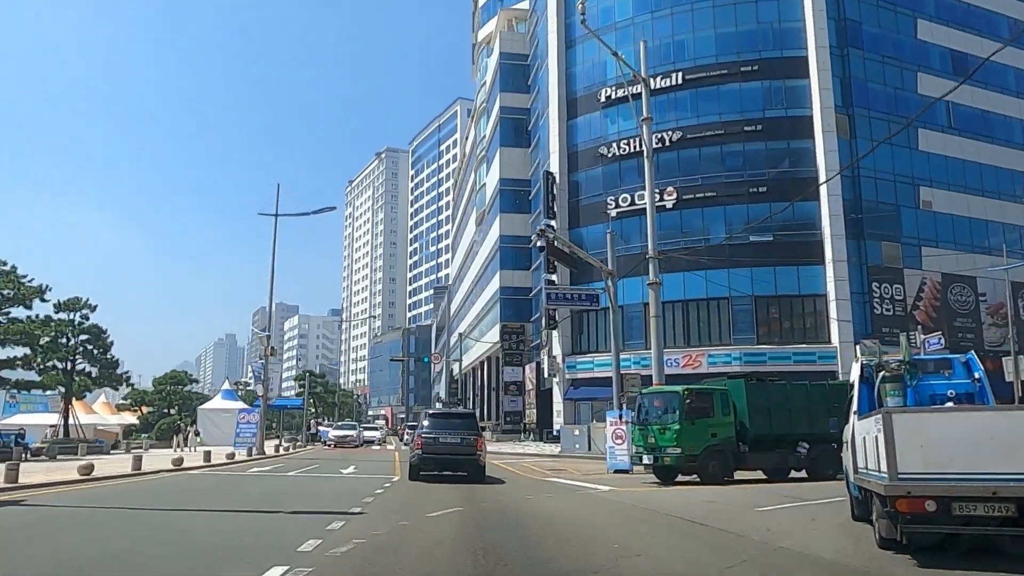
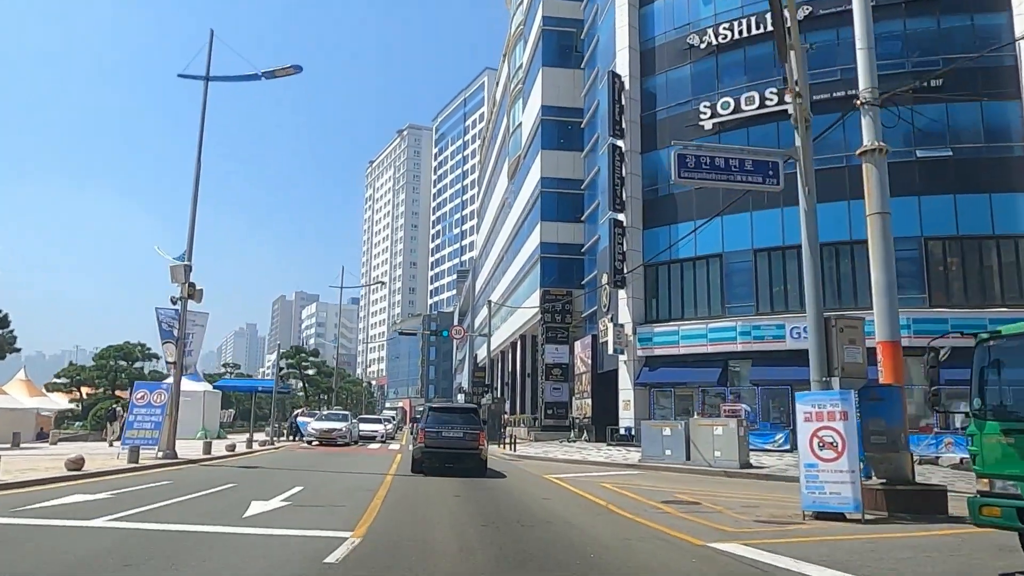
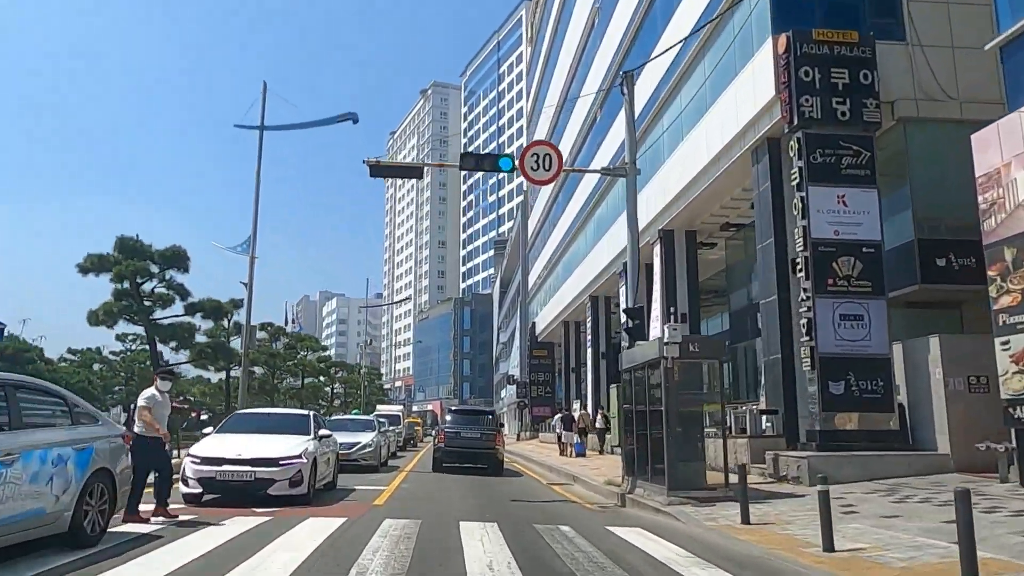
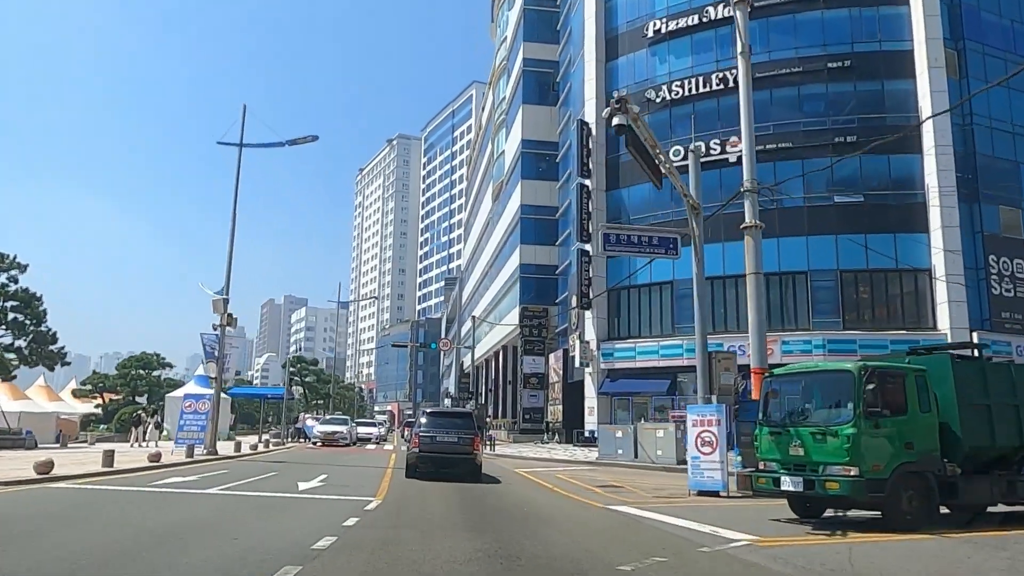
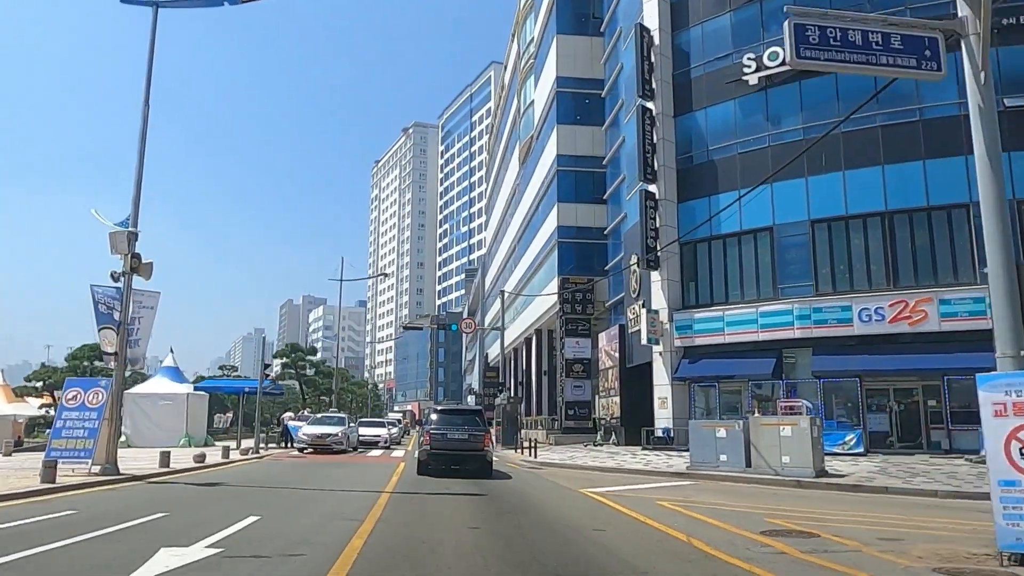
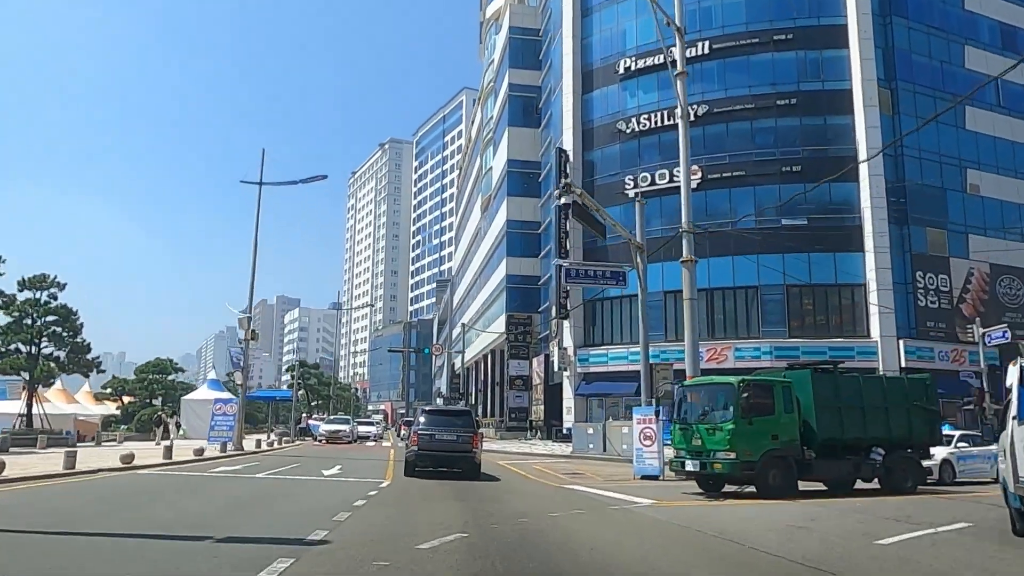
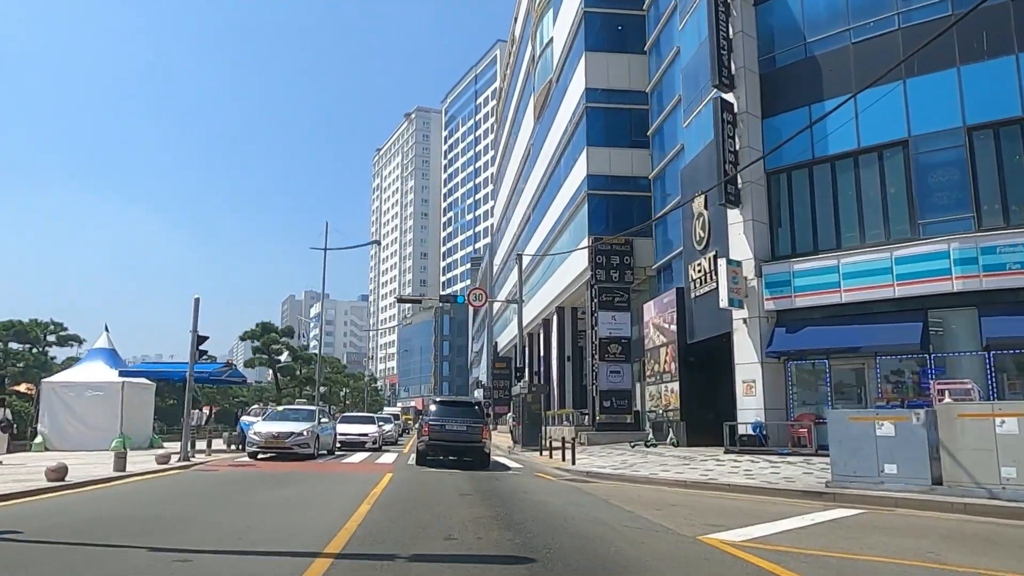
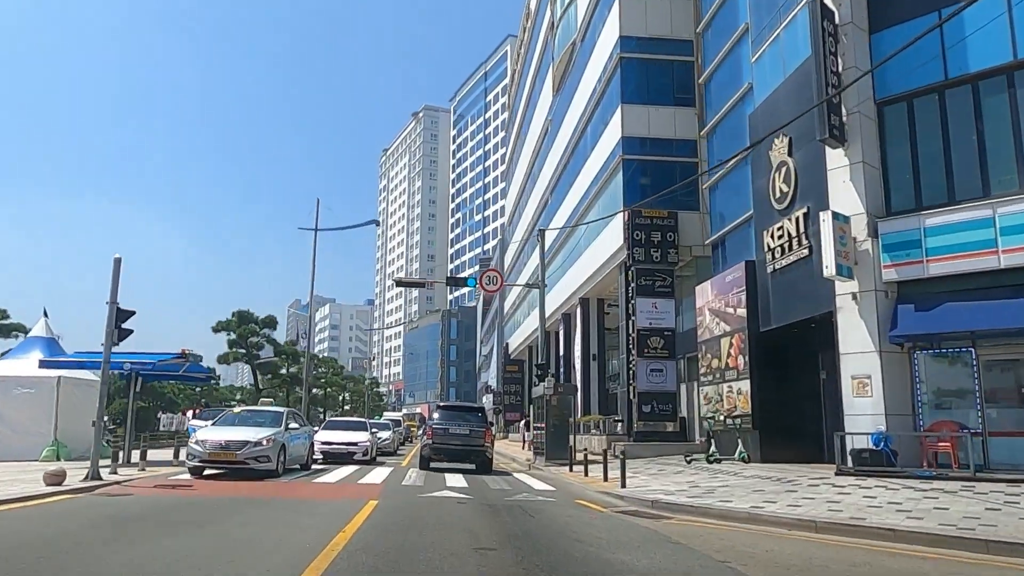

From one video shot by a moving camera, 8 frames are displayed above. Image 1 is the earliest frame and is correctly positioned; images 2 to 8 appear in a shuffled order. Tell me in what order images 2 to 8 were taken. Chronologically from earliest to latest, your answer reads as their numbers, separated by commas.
6, 4, 2, 5, 7, 8, 3
